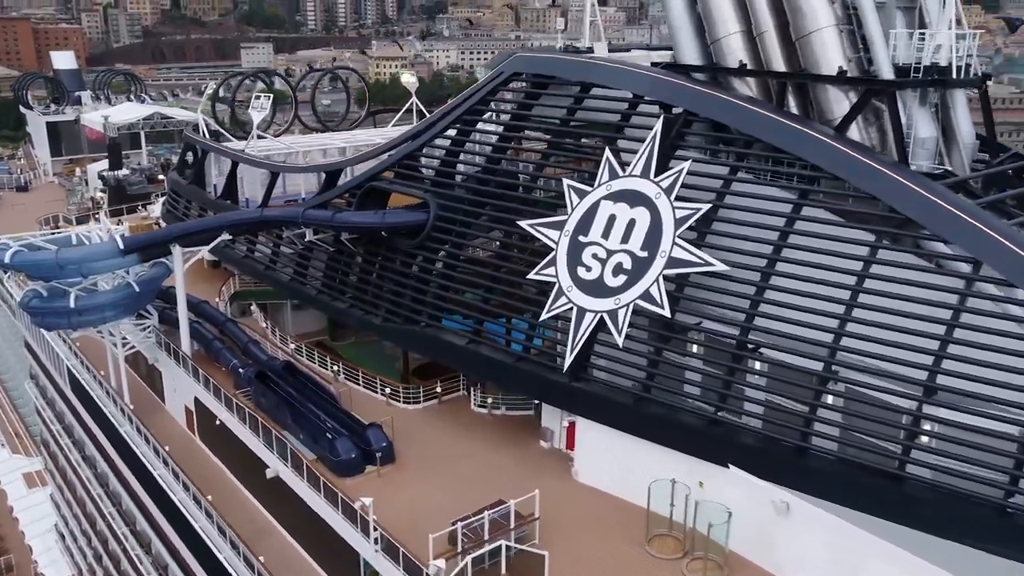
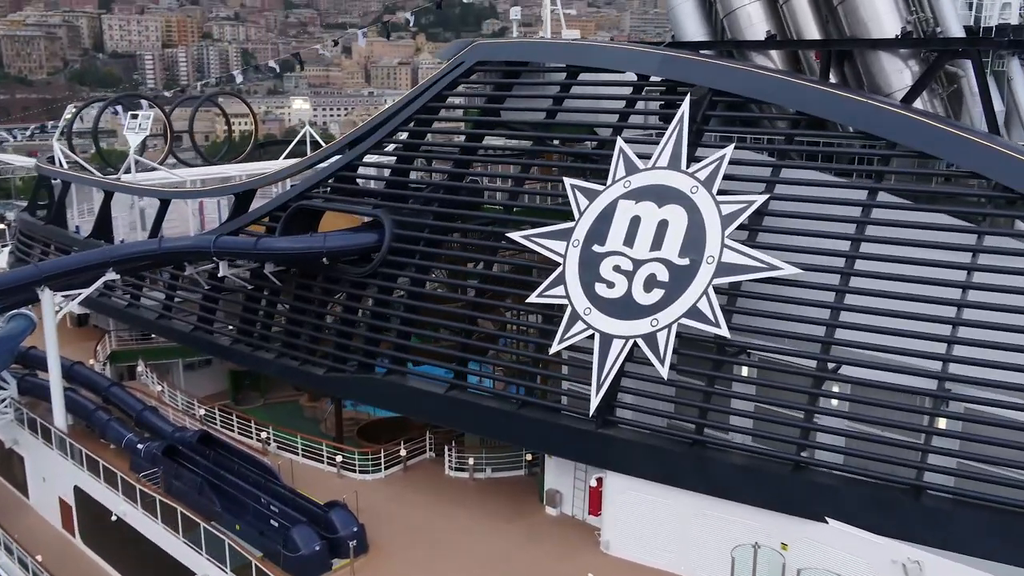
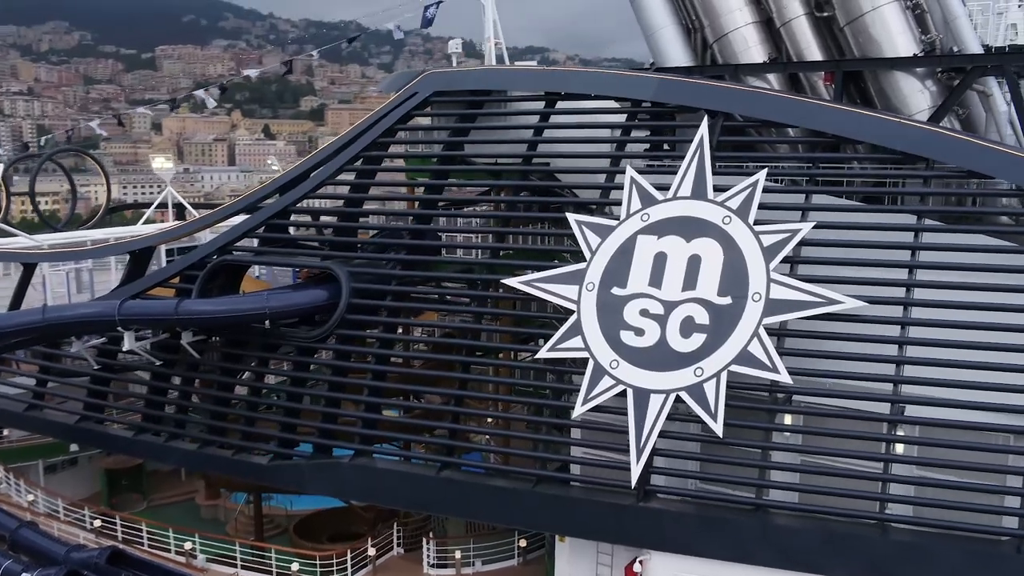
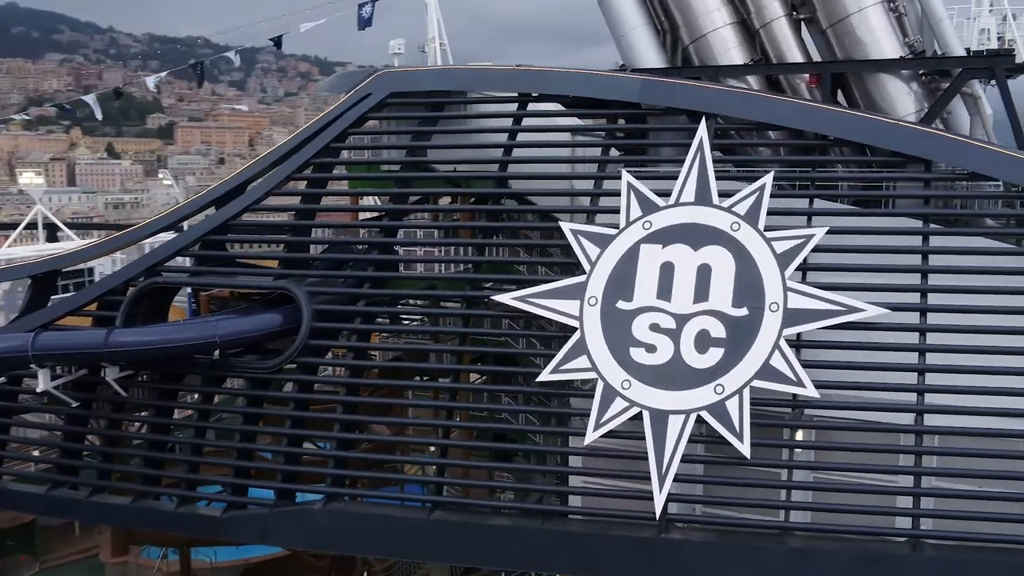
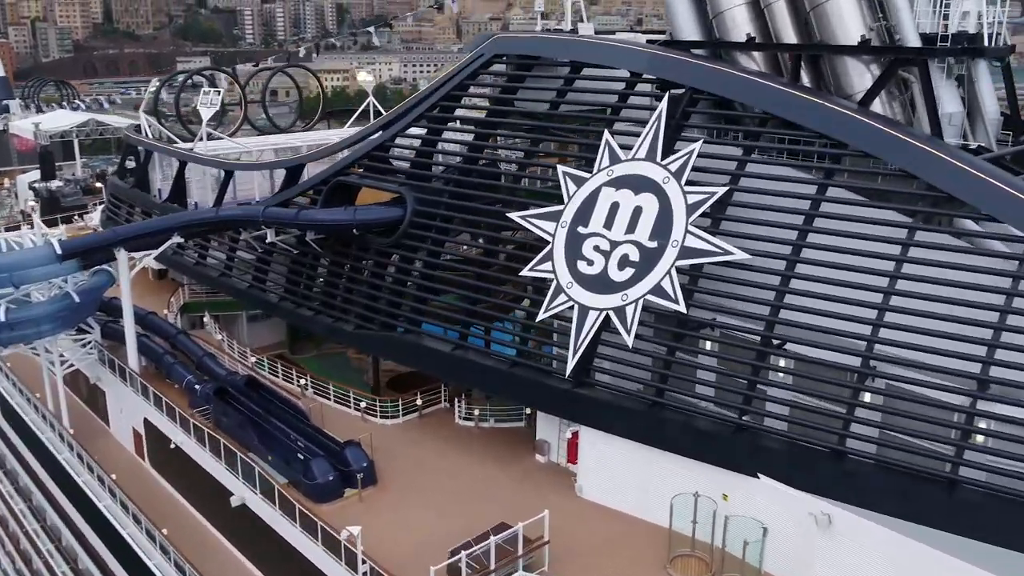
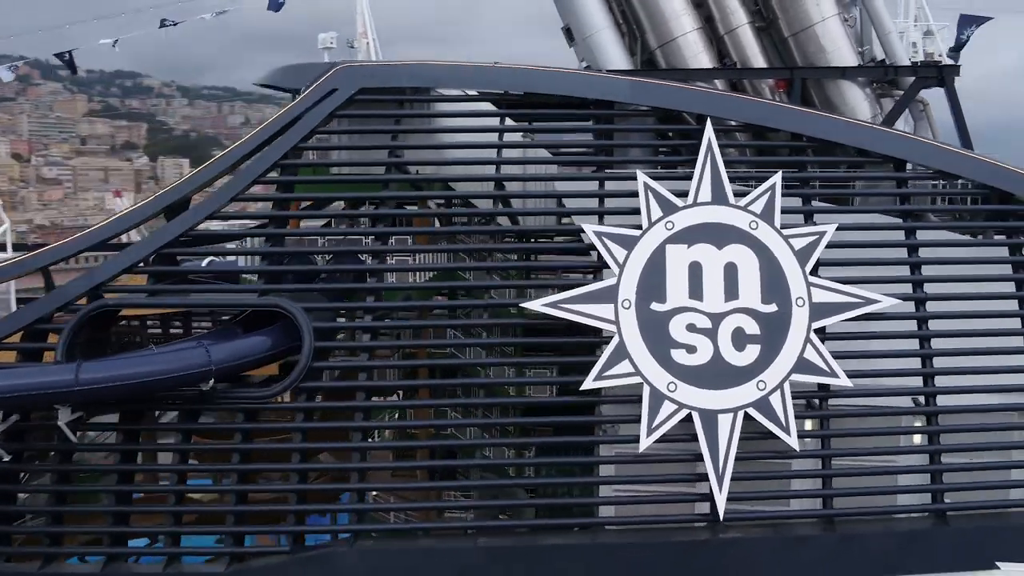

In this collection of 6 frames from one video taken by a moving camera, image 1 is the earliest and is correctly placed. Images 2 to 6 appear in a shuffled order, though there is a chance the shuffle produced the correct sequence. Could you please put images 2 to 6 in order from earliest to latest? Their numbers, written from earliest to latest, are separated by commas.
5, 2, 3, 4, 6
